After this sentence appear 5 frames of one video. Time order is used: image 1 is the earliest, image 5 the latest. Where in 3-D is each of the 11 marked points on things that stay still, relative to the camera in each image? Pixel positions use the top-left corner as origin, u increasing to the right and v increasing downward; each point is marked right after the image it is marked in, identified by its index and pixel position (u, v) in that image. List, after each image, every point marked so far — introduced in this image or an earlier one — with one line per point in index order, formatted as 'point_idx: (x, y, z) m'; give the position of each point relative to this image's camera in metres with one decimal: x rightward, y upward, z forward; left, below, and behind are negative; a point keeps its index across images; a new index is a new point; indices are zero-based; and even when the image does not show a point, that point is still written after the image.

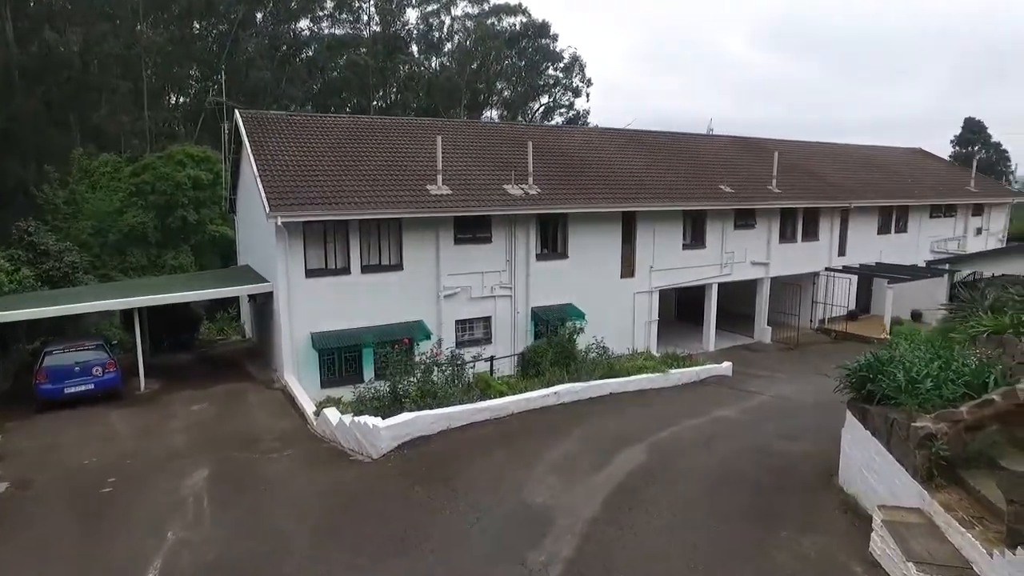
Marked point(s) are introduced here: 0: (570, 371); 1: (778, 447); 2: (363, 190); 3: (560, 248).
0: (+1.0, -1.4, +12.2) m
1: (+3.3, -2.0, +8.8) m
2: (-3.1, +2.0, +14.6) m
3: (+1.2, +1.1, +18.2) m
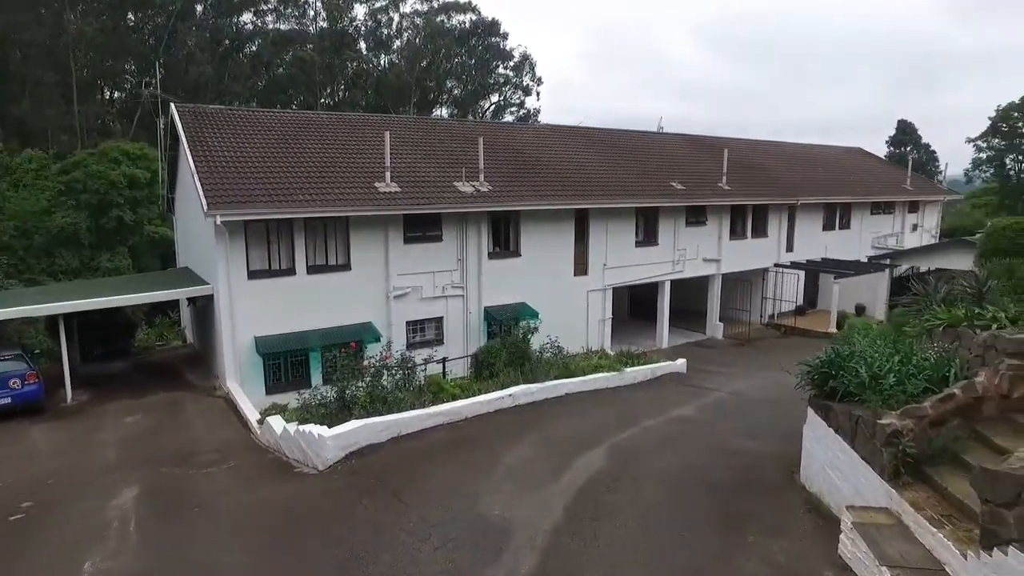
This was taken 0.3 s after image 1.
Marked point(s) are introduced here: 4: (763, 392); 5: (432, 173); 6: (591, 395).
0: (+0.2, -1.4, +12.0) m
1: (+2.8, -2.0, +8.7) m
2: (-4.1, +2.0, +14.0) m
3: (0.0, +1.1, +18.0) m
4: (+5.2, -2.2, +14.5) m
5: (-1.9, +2.7, +16.6) m
6: (+1.3, -1.8, +11.9) m
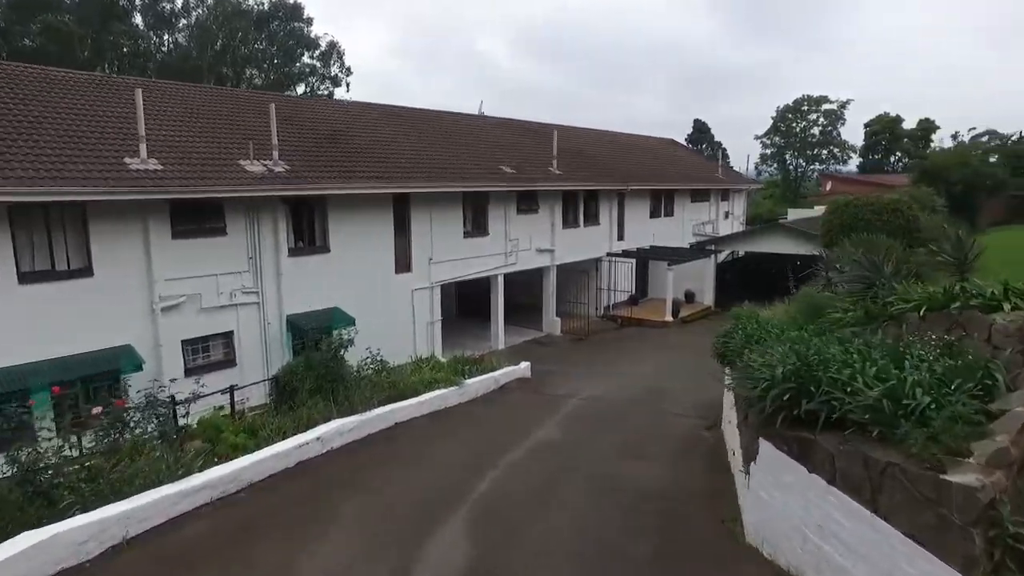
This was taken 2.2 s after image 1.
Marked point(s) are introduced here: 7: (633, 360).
0: (-2.3, -1.4, +9.1) m
1: (+1.1, -1.9, +6.6) m
2: (-7.1, +1.8, +10.0) m
3: (-4.1, +1.0, +14.9) m
4: (+2.0, -2.0, +12.8) m
5: (-5.6, +2.6, +13.0) m
6: (-1.1, -1.8, +9.4) m
7: (+3.0, -1.8, +17.5) m
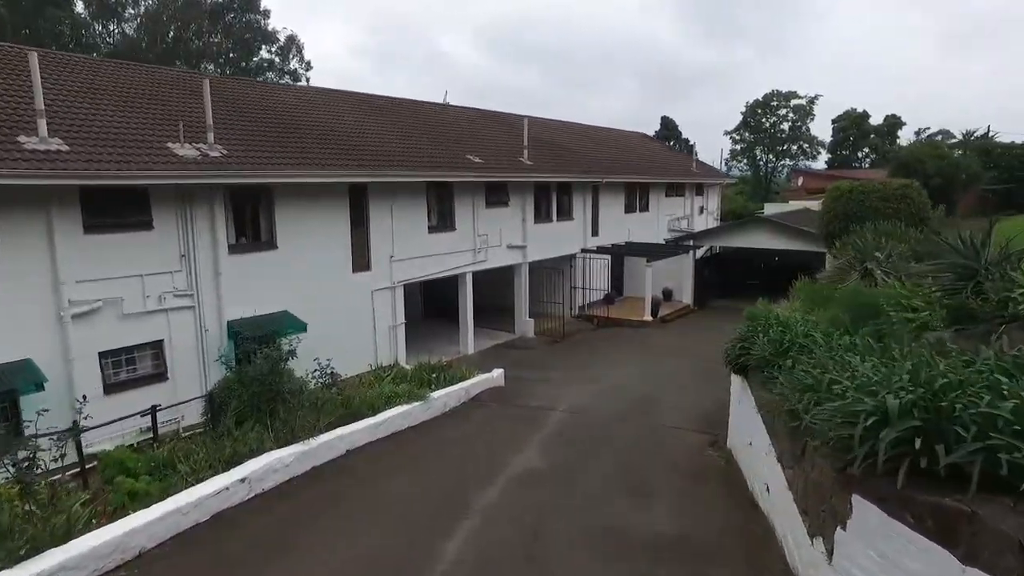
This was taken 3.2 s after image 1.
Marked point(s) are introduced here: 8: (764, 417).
0: (-2.5, -1.4, +7.6) m
1: (+0.9, -1.8, +5.1) m
2: (-7.4, +1.7, +8.2) m
3: (-4.6, +1.0, +13.2) m
4: (+1.5, -1.9, +11.4) m
5: (-6.1, +2.5, +11.3) m
6: (-1.4, -1.8, +7.9) m
7: (+2.3, -1.7, +16.2) m
8: (+2.1, -1.1, +5.9) m
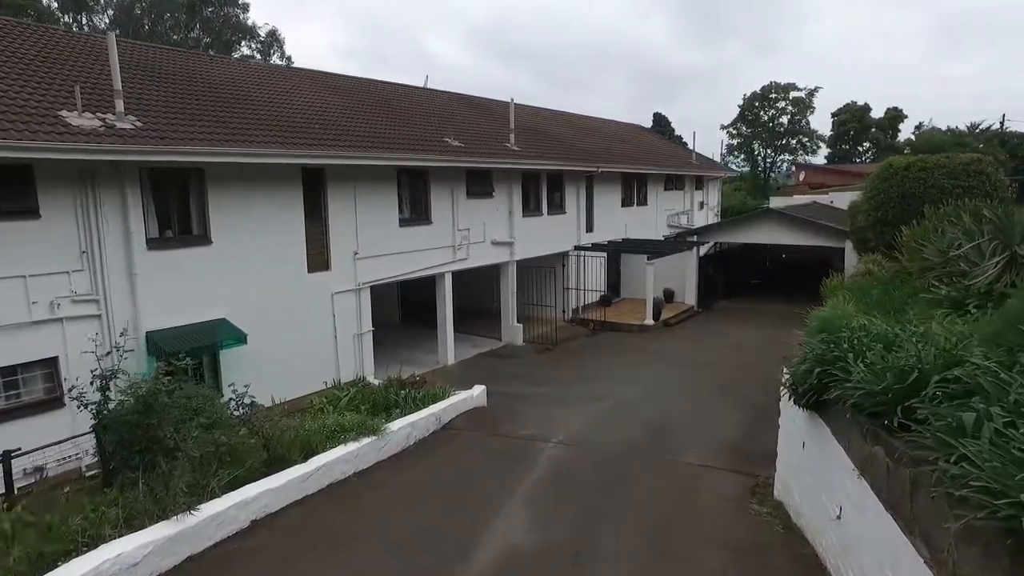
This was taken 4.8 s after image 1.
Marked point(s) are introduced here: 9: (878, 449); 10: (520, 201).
0: (-2.7, -1.4, +5.3) m
1: (+0.8, -1.8, +2.9) m
2: (-7.7, +1.7, +5.9) m
3: (-4.9, +1.0, +10.9) m
4: (+1.3, -1.9, +9.2) m
5: (-6.4, +2.5, +9.0) m
6: (-1.6, -1.8, +5.6) m
7: (+2.0, -1.8, +13.9) m
8: (+1.9, -1.1, +3.7) m
9: (+2.0, -0.9, +3.8) m
10: (+0.2, +2.2, +18.2) m
